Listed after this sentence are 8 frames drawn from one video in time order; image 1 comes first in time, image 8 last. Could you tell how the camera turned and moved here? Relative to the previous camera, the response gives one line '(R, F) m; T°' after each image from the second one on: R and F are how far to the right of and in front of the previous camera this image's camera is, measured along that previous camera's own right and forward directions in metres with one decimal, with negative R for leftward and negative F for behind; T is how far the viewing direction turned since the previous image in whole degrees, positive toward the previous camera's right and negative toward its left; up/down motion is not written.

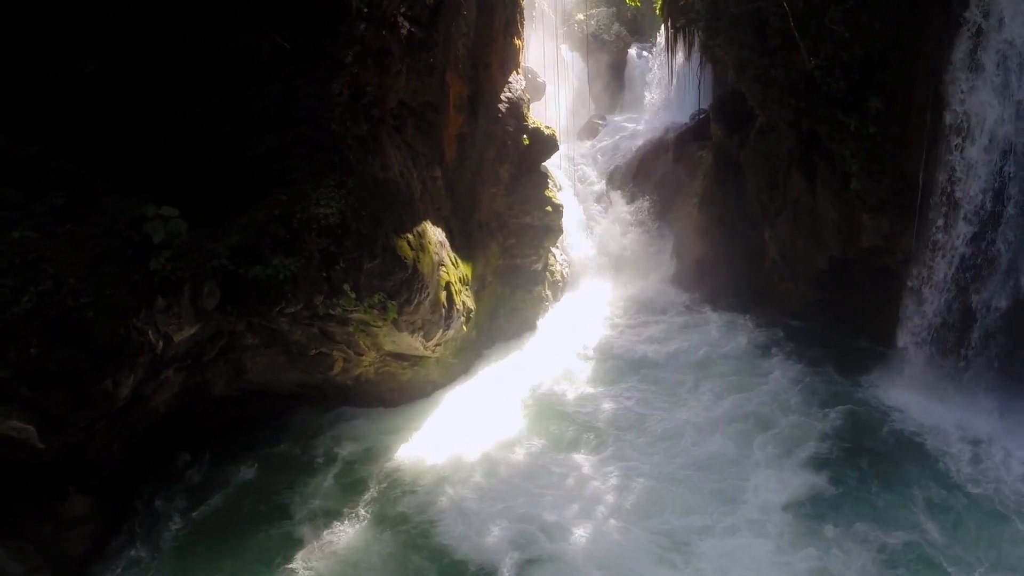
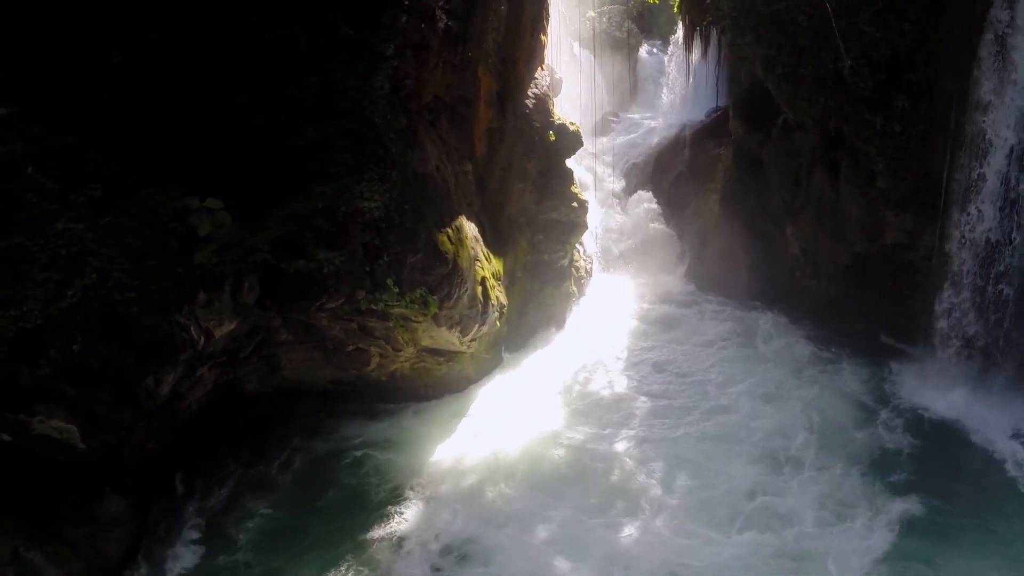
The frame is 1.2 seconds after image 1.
(-0.8, +0.1) m; +2°
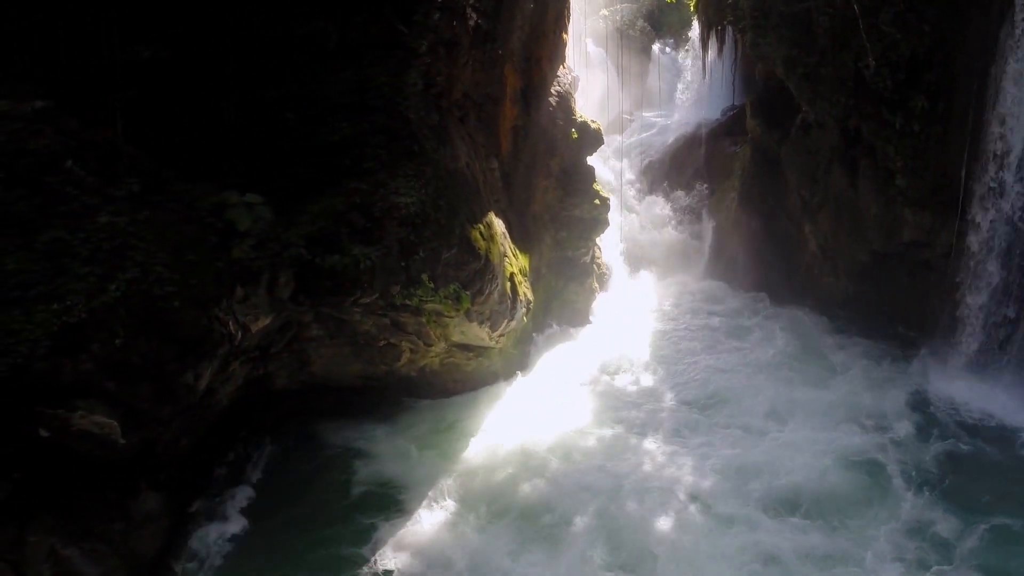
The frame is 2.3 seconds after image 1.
(-0.5, -0.1) m; +1°
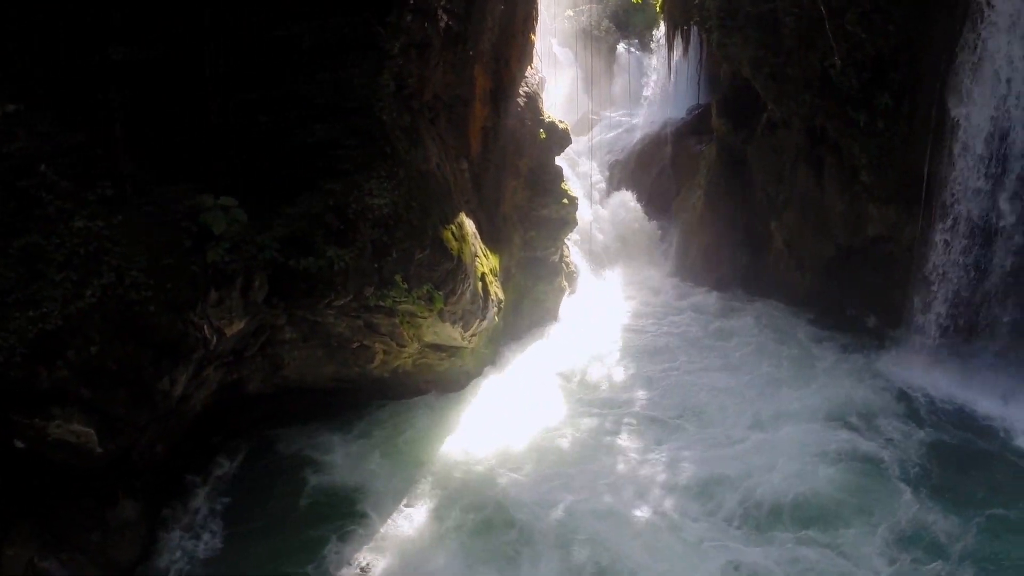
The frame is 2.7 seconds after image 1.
(-0.1, -0.1) m; +3°
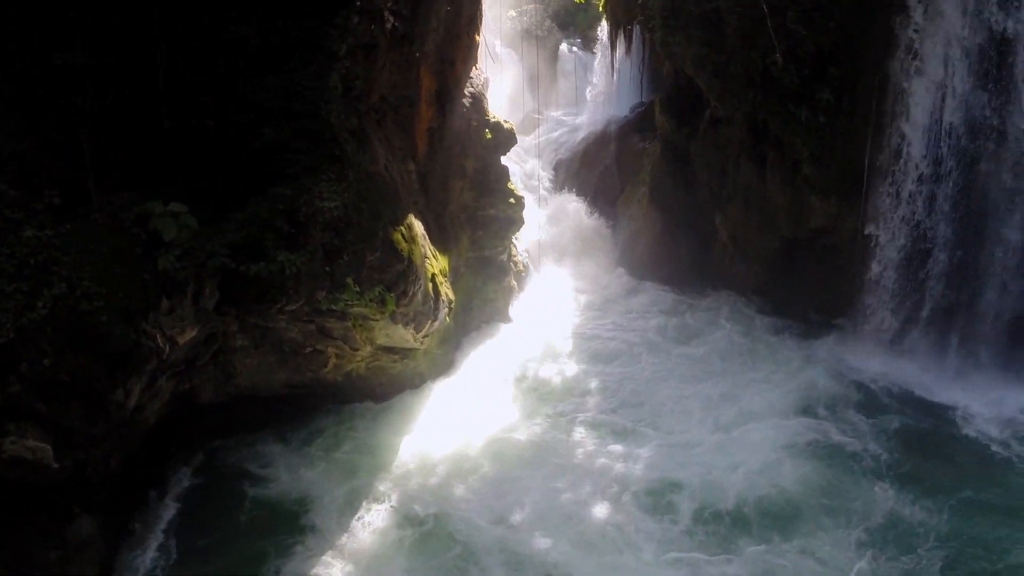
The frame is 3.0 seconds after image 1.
(-0.1, -0.1) m; +4°
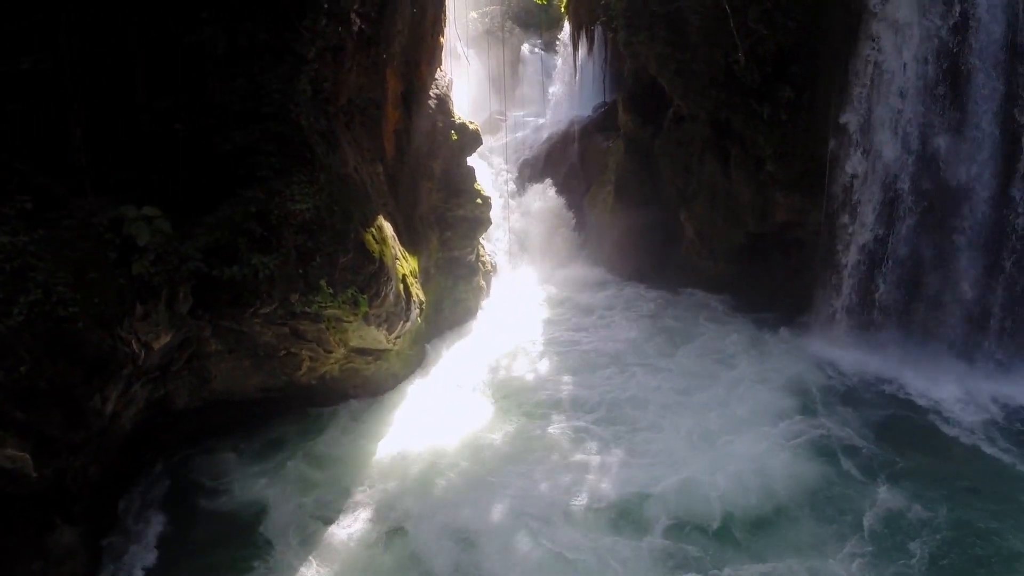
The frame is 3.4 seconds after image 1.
(-0.1, -0.2) m; +3°
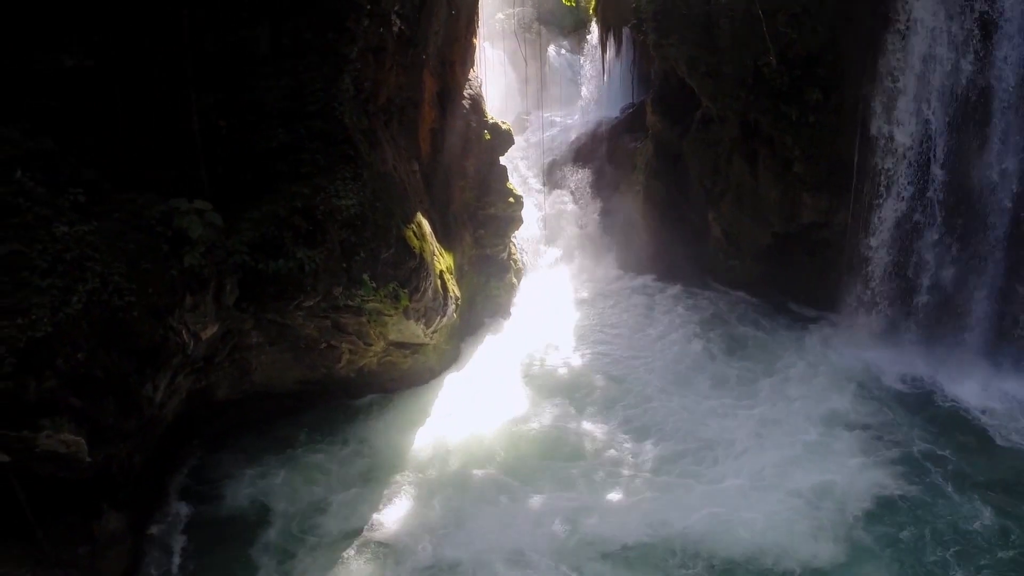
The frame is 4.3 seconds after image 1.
(-0.3, -0.2) m; -1°
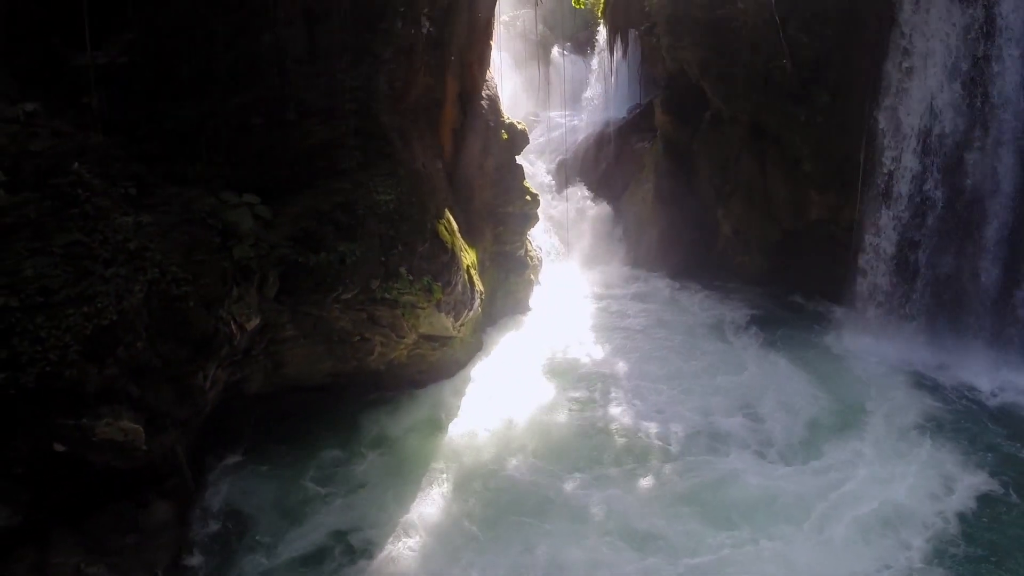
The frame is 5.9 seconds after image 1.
(-0.7, -0.3) m; +1°
